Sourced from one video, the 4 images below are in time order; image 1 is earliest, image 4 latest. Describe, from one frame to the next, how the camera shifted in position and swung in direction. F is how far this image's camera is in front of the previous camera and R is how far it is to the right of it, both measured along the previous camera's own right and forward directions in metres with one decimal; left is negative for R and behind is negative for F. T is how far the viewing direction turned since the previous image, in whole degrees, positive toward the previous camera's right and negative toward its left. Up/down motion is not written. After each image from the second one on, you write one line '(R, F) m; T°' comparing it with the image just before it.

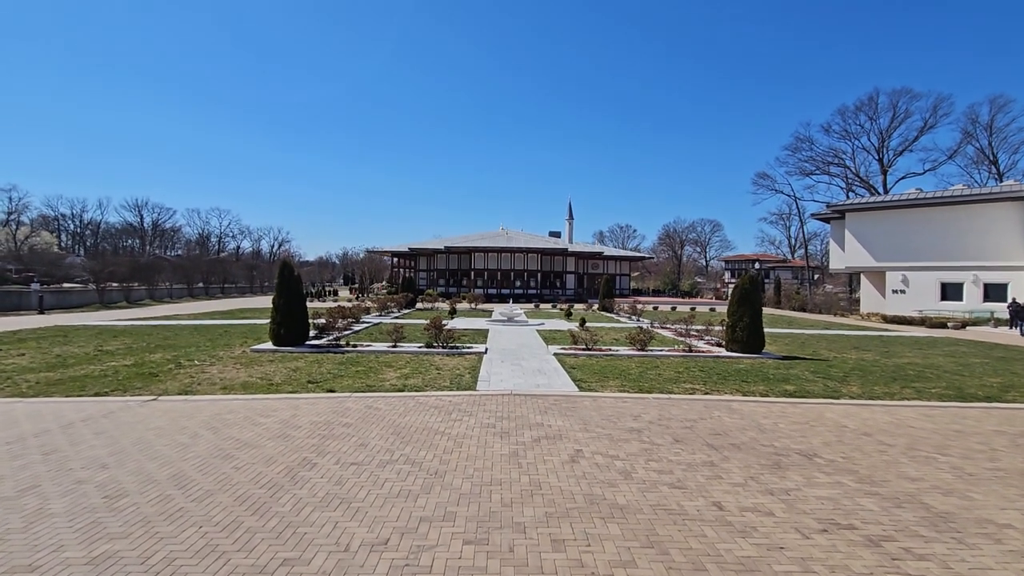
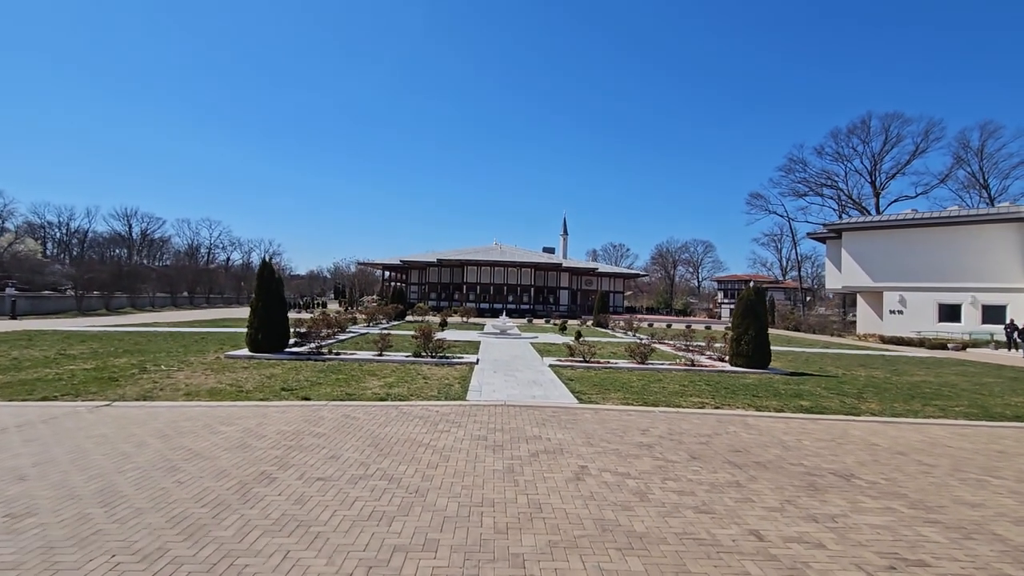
(-0.1, +0.8) m; +1°
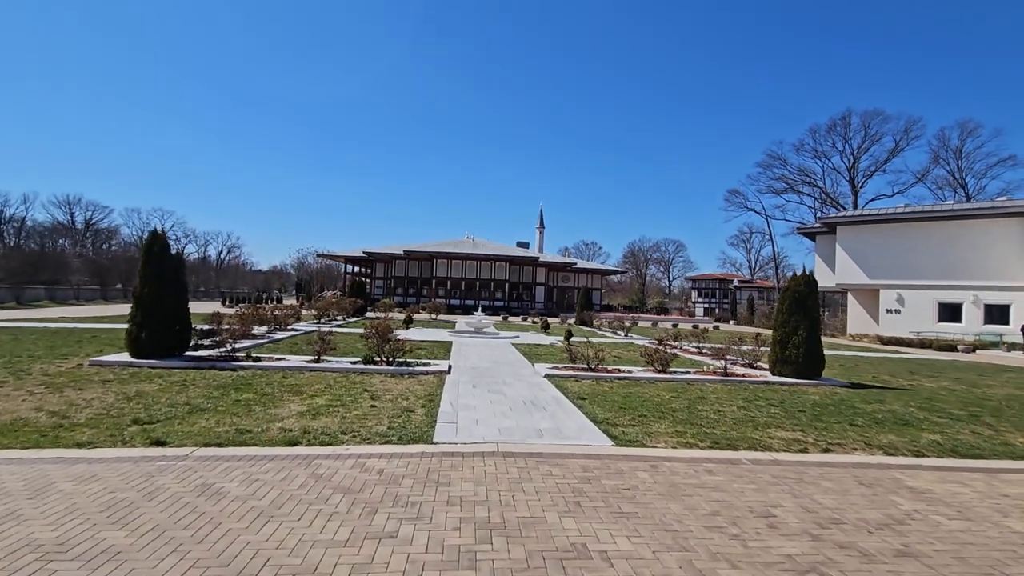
(-0.3, +3.4) m; +3°
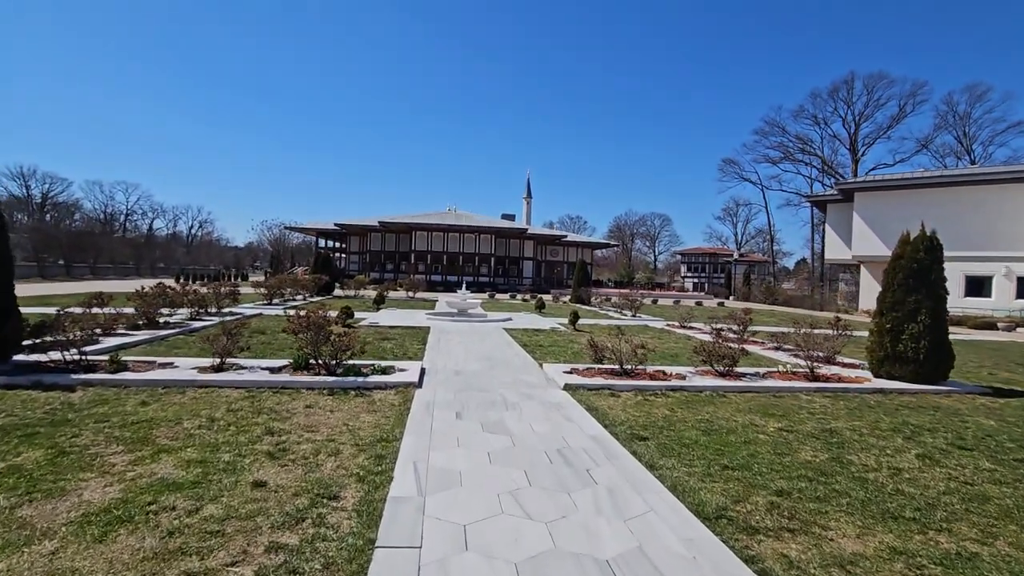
(-0.3, +3.5) m; +2°
